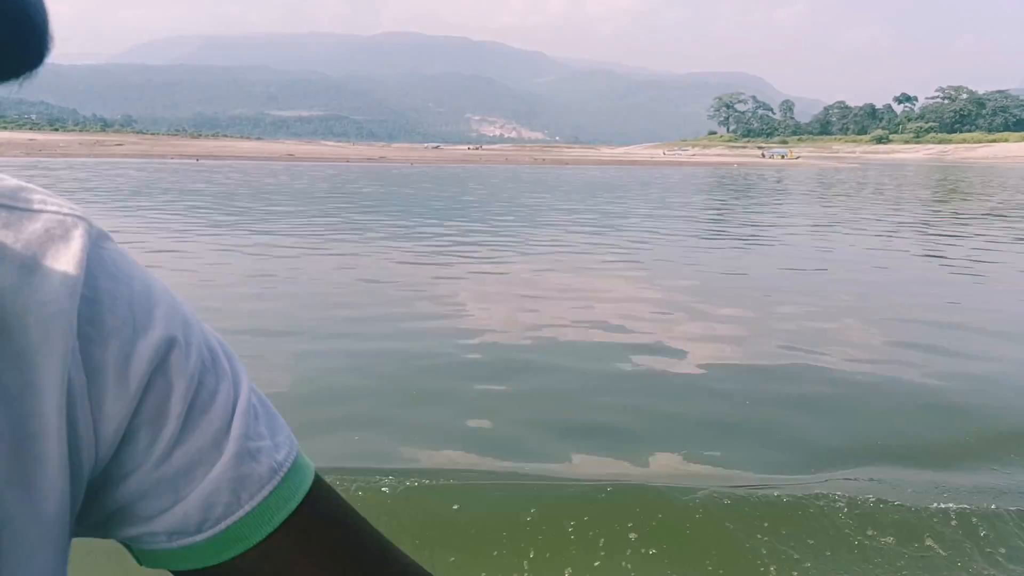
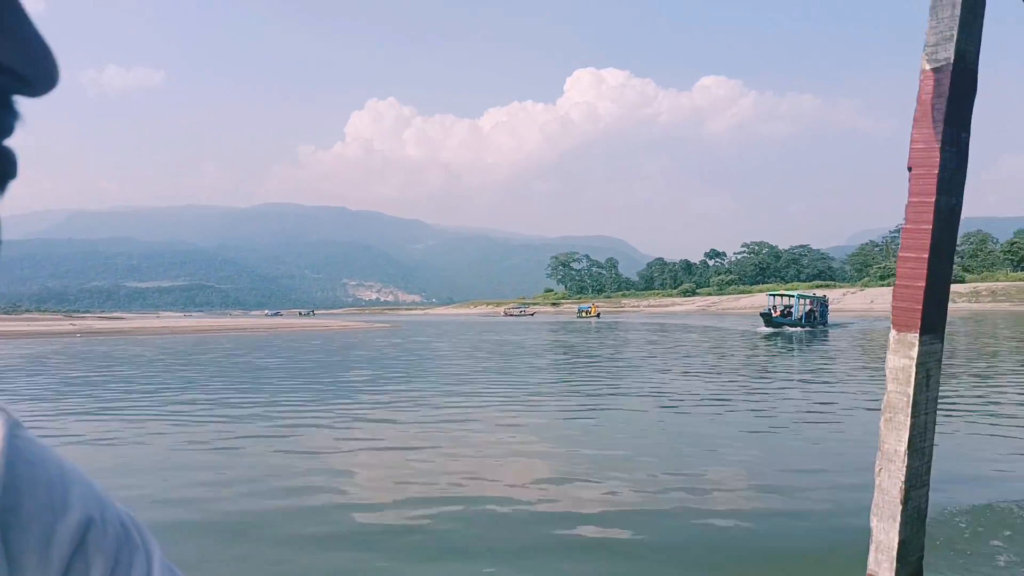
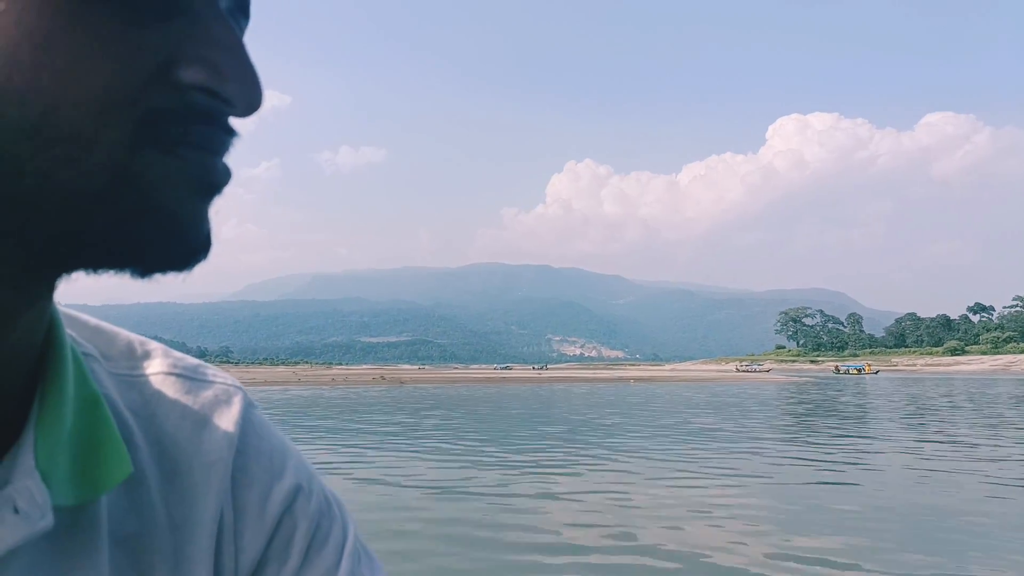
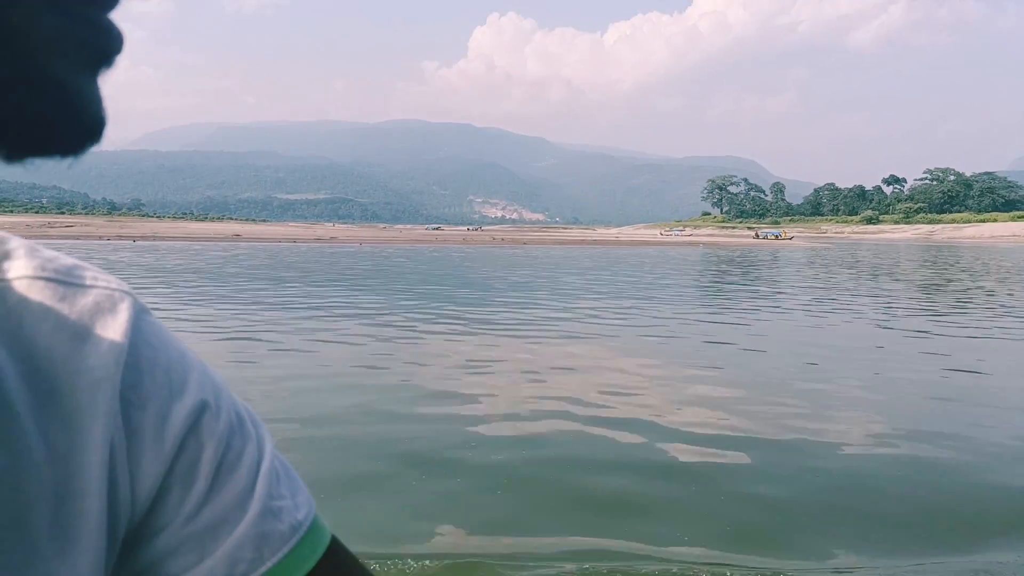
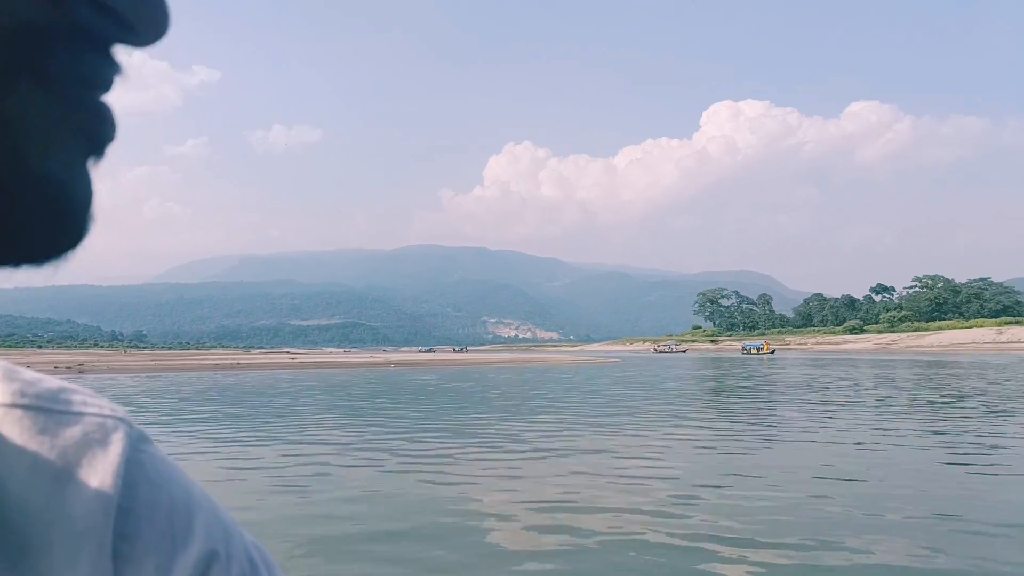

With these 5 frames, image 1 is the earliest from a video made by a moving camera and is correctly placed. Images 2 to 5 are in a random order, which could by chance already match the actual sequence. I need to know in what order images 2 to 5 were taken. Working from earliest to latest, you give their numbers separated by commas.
4, 3, 5, 2
